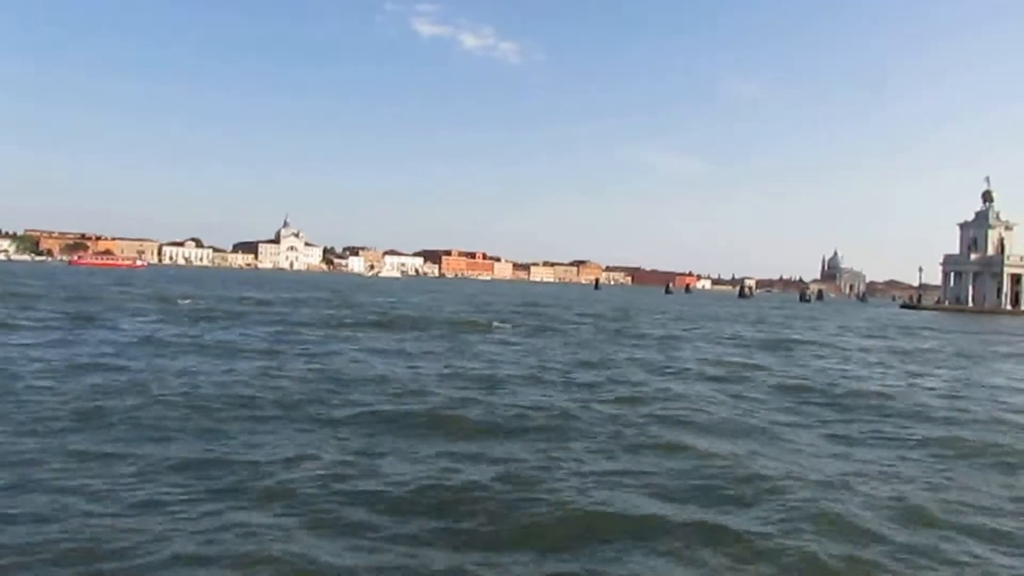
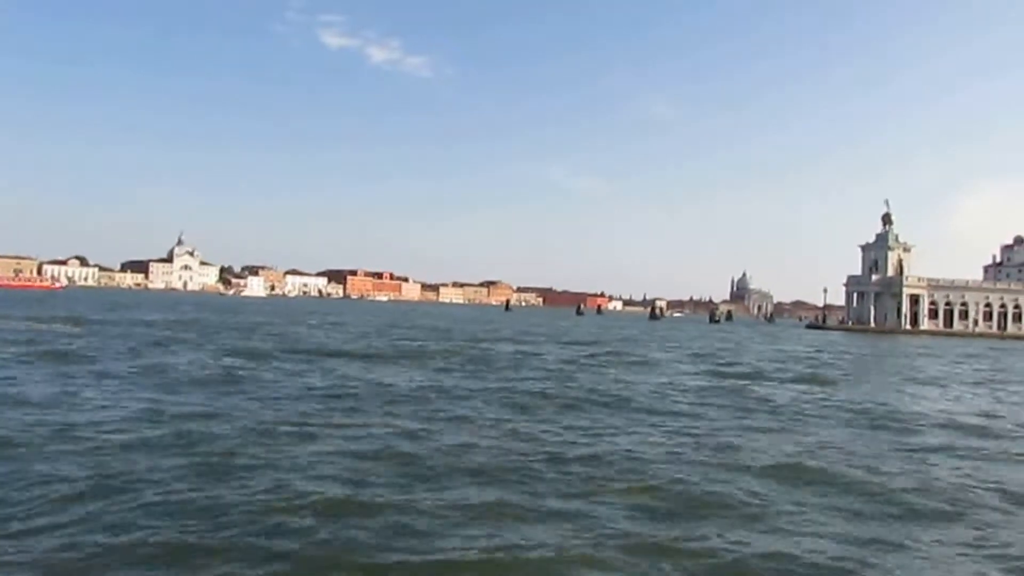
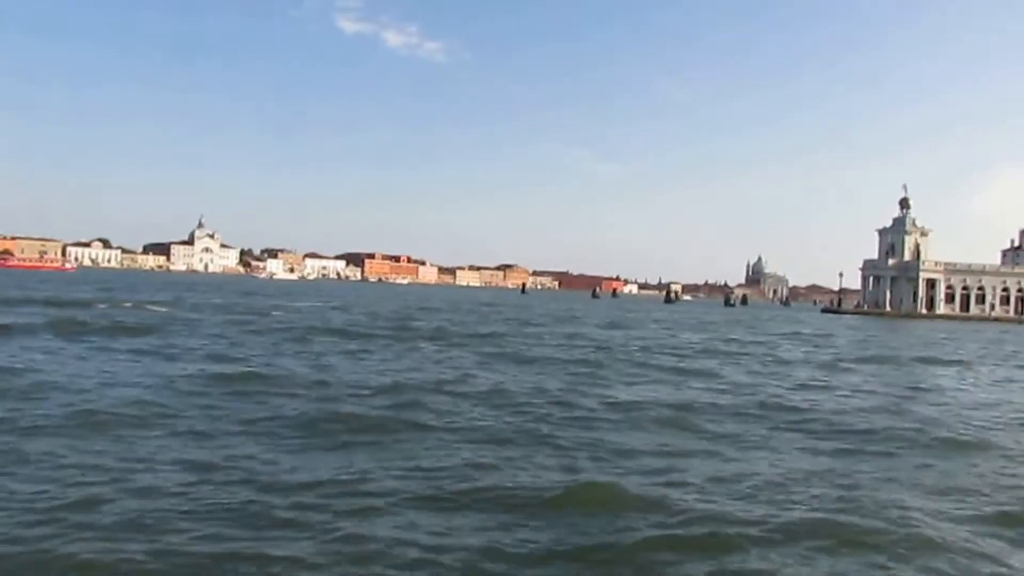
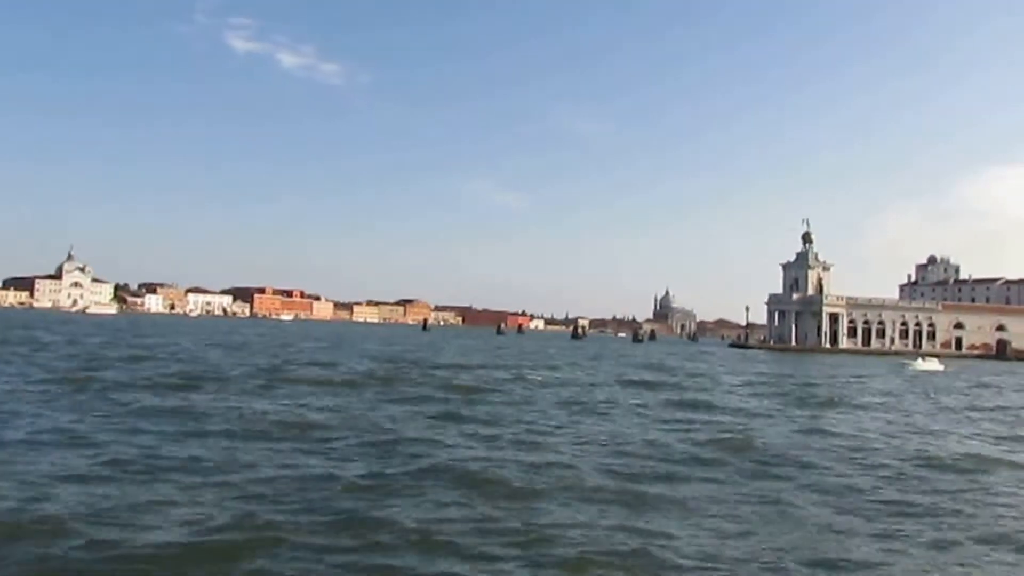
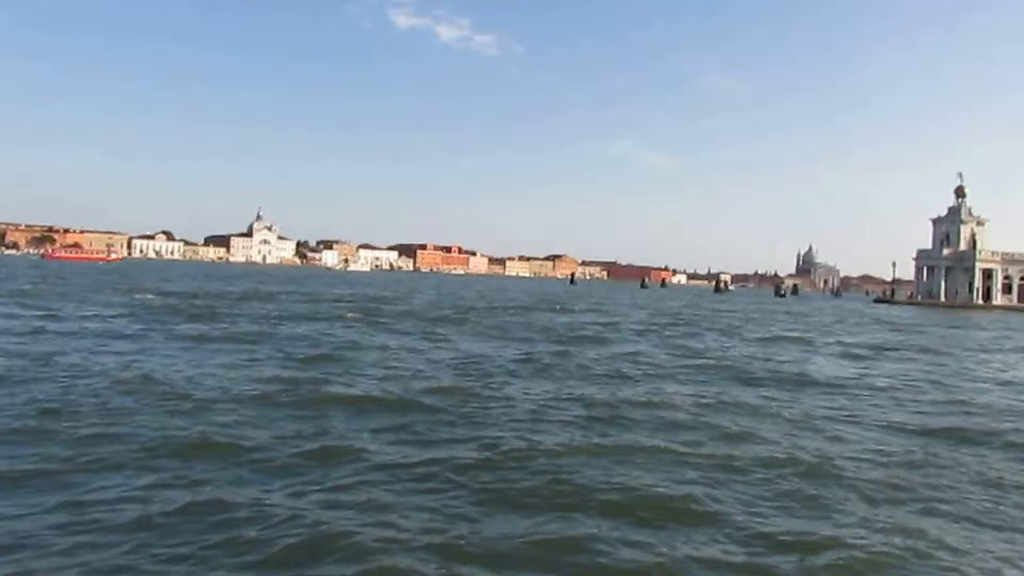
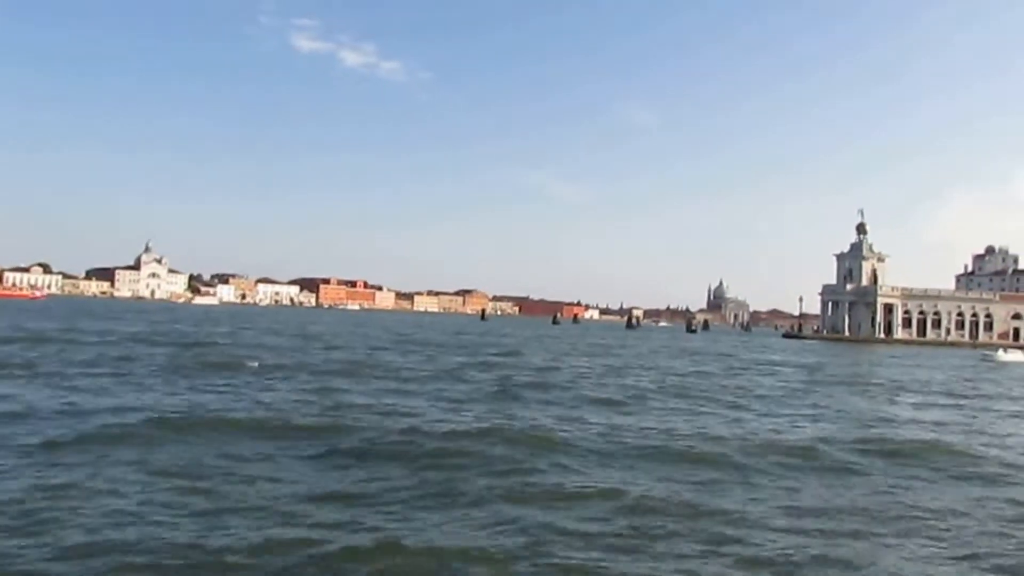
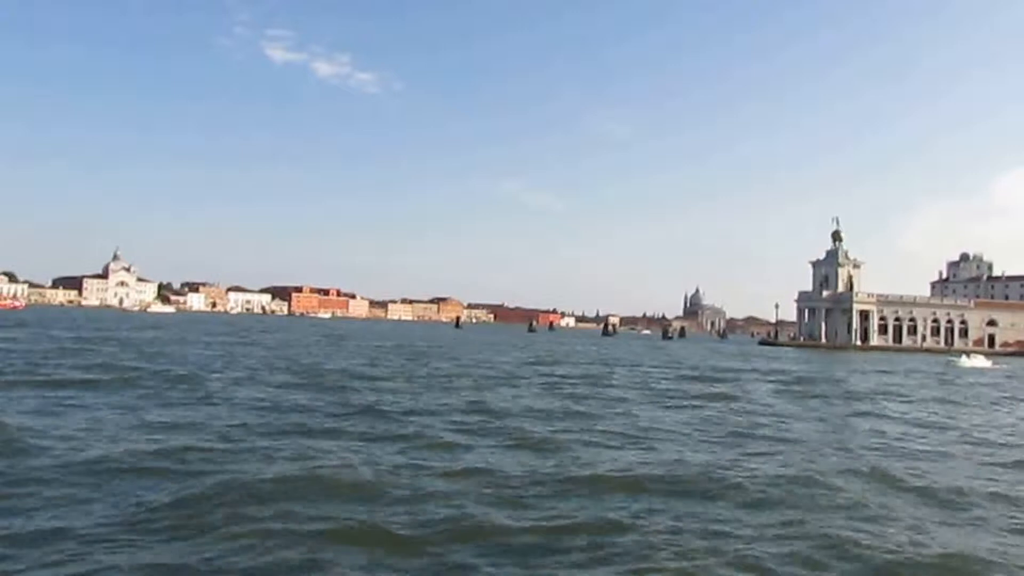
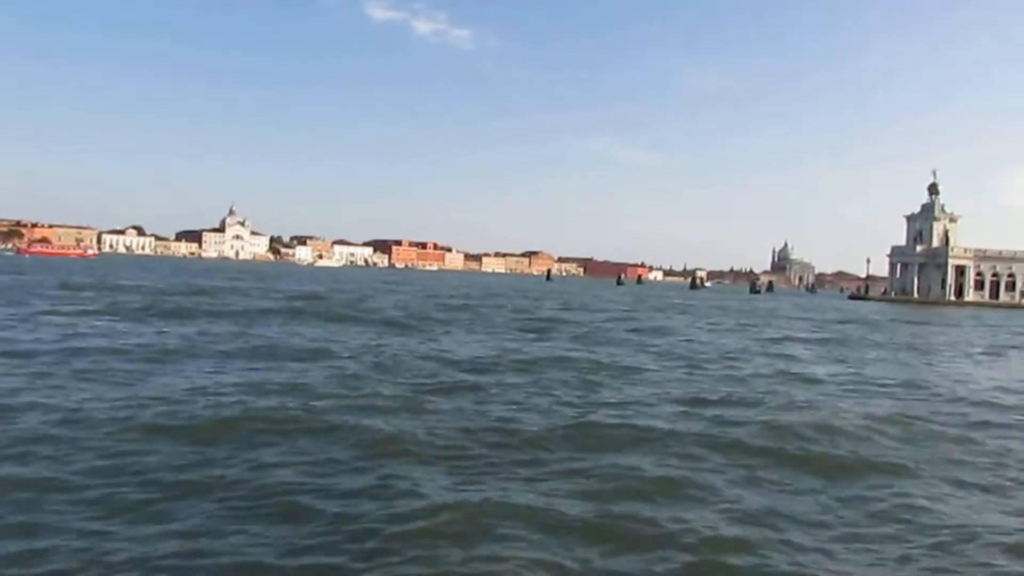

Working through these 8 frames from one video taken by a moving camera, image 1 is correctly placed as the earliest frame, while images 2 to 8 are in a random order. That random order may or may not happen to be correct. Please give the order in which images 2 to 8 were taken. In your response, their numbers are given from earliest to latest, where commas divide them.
5, 8, 3, 2, 6, 7, 4
